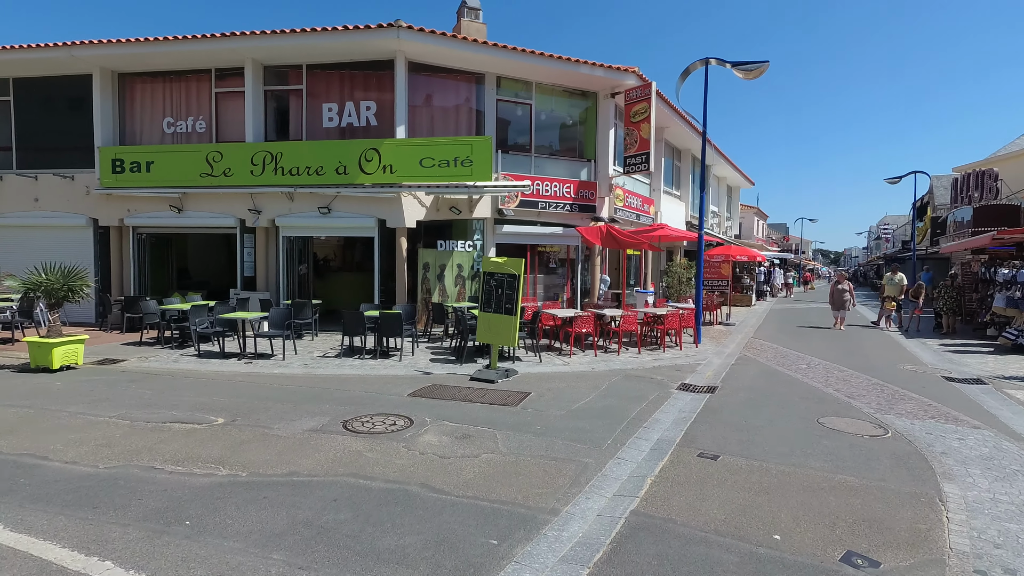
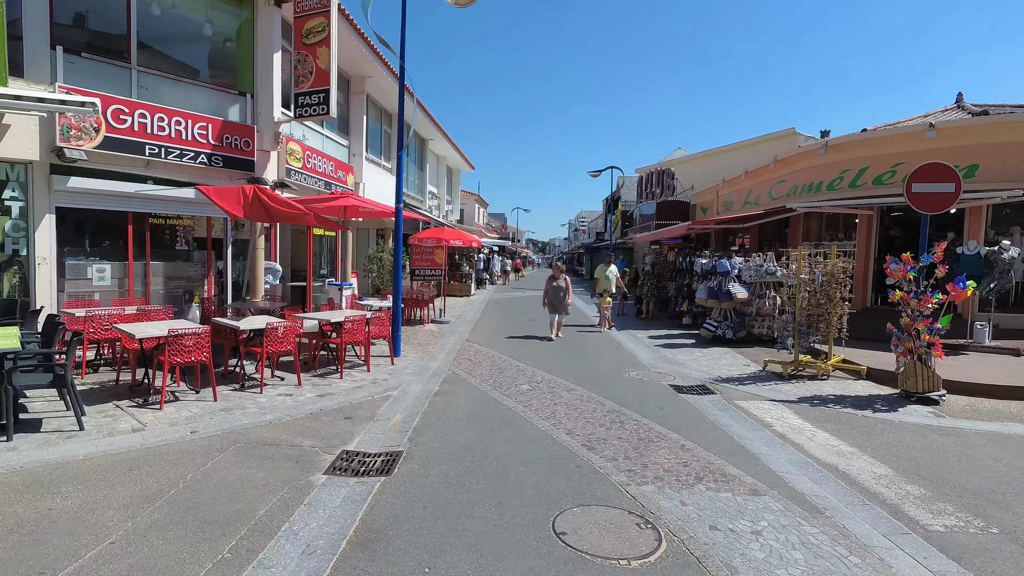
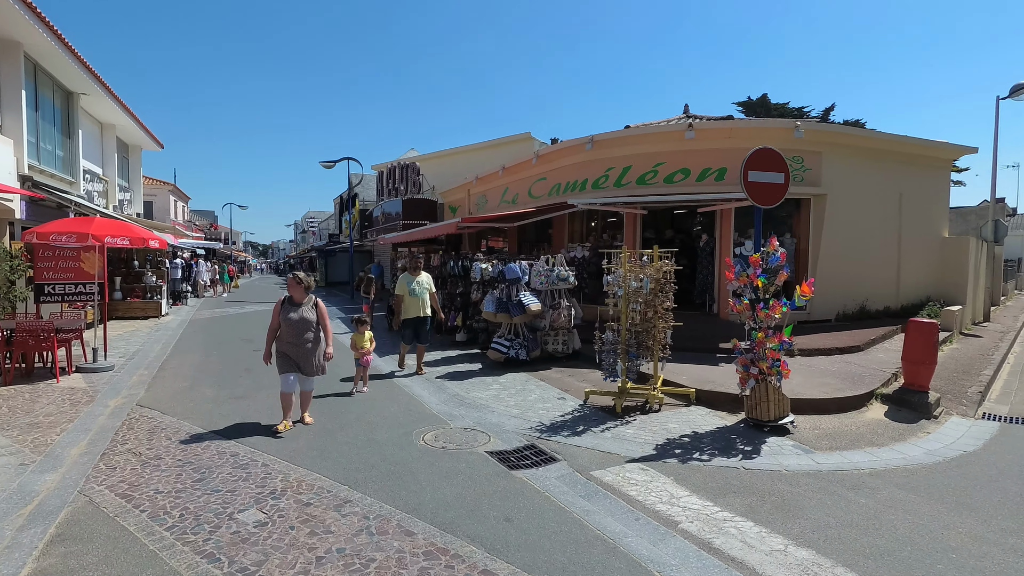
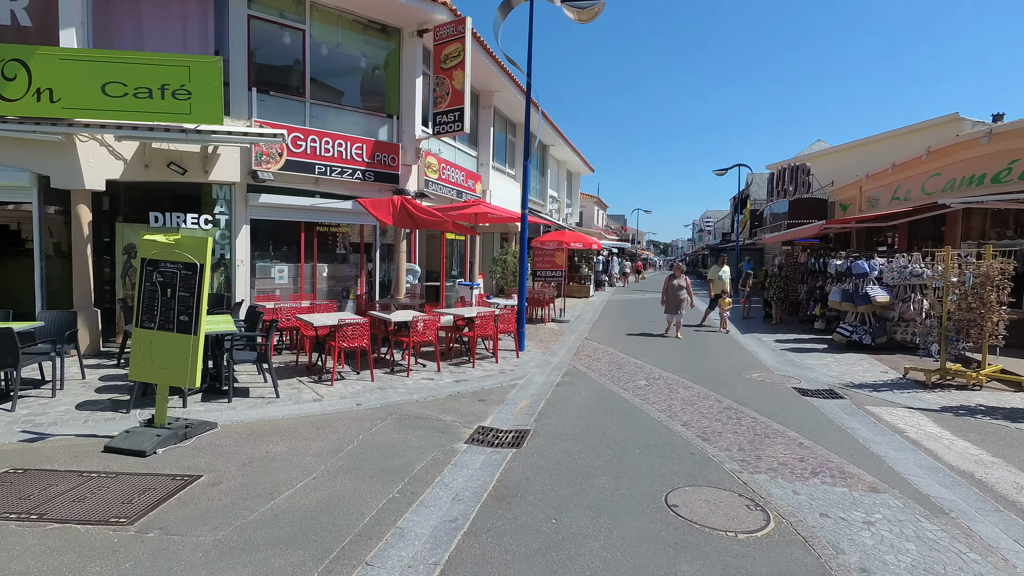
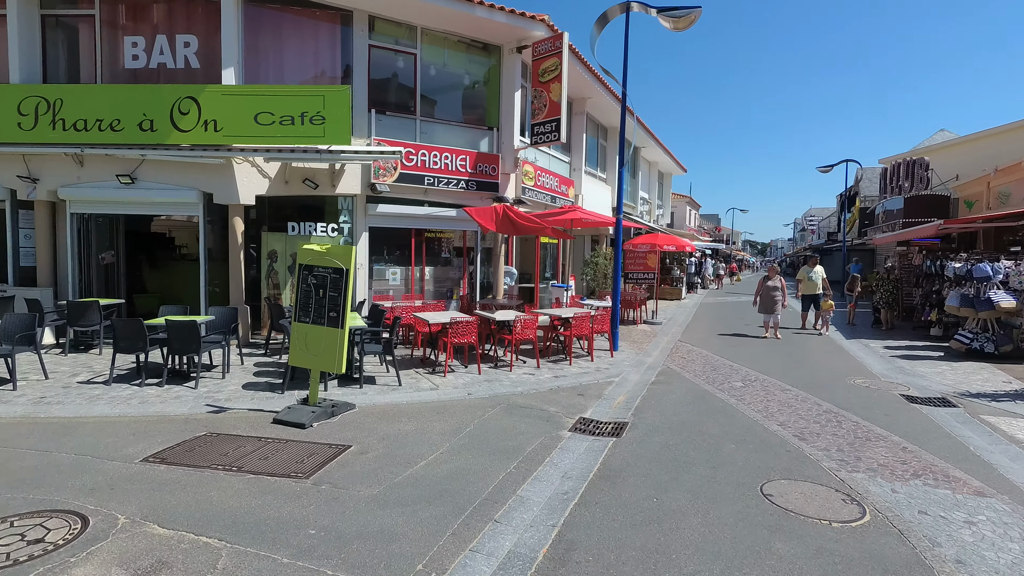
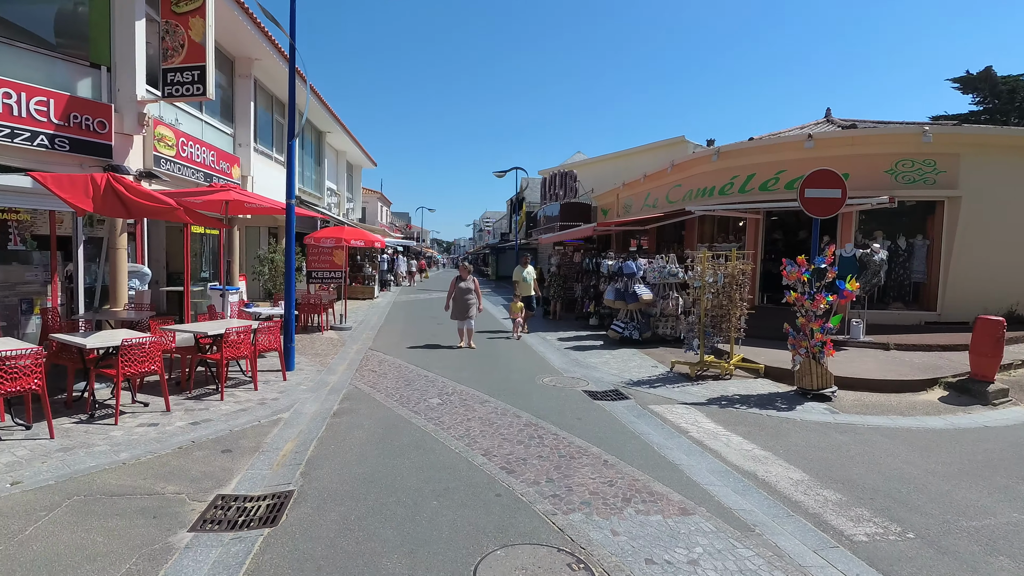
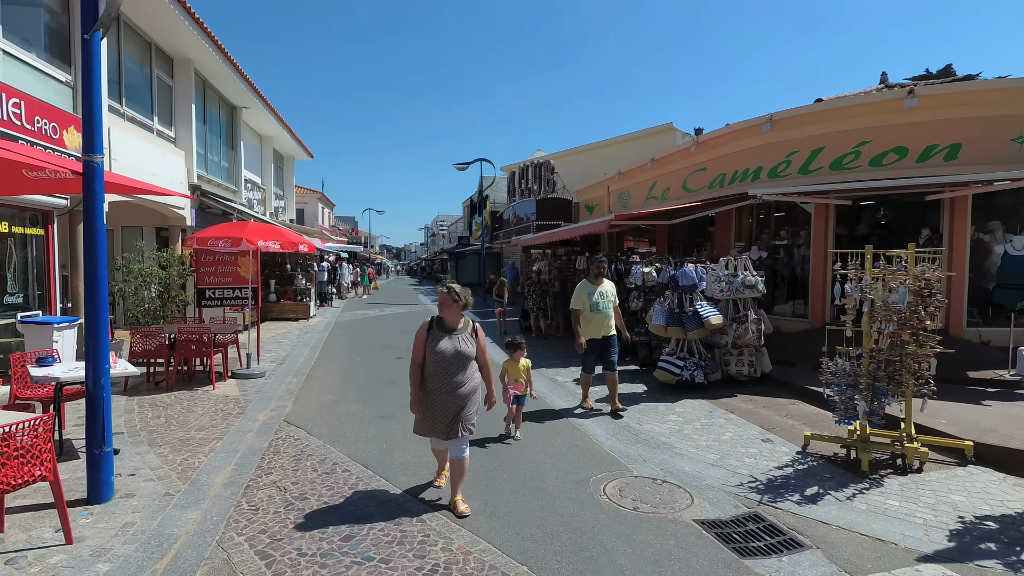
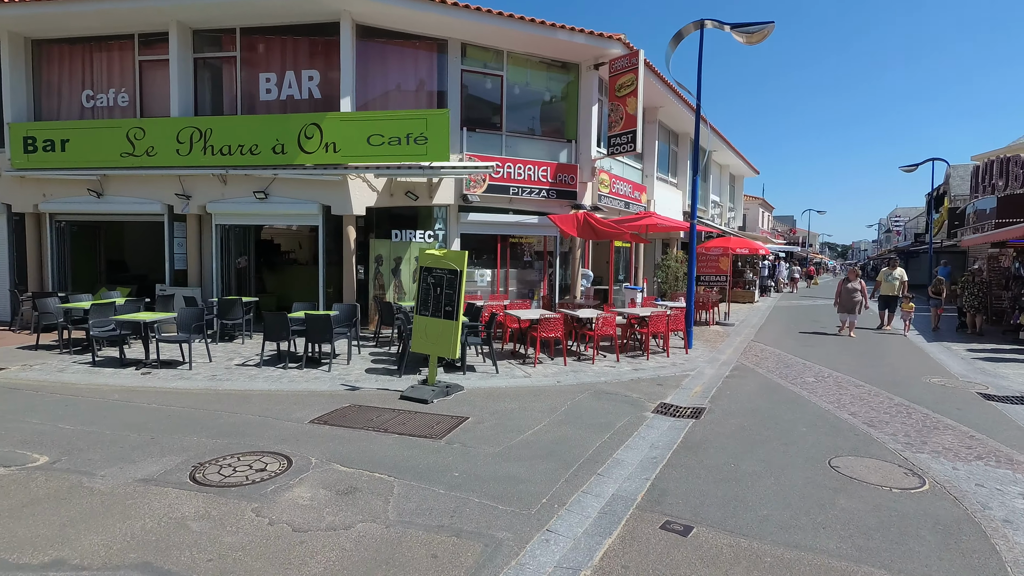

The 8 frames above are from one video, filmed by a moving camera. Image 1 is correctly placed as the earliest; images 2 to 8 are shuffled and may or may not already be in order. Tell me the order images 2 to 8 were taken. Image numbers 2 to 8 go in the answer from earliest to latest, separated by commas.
8, 5, 4, 2, 6, 3, 7
